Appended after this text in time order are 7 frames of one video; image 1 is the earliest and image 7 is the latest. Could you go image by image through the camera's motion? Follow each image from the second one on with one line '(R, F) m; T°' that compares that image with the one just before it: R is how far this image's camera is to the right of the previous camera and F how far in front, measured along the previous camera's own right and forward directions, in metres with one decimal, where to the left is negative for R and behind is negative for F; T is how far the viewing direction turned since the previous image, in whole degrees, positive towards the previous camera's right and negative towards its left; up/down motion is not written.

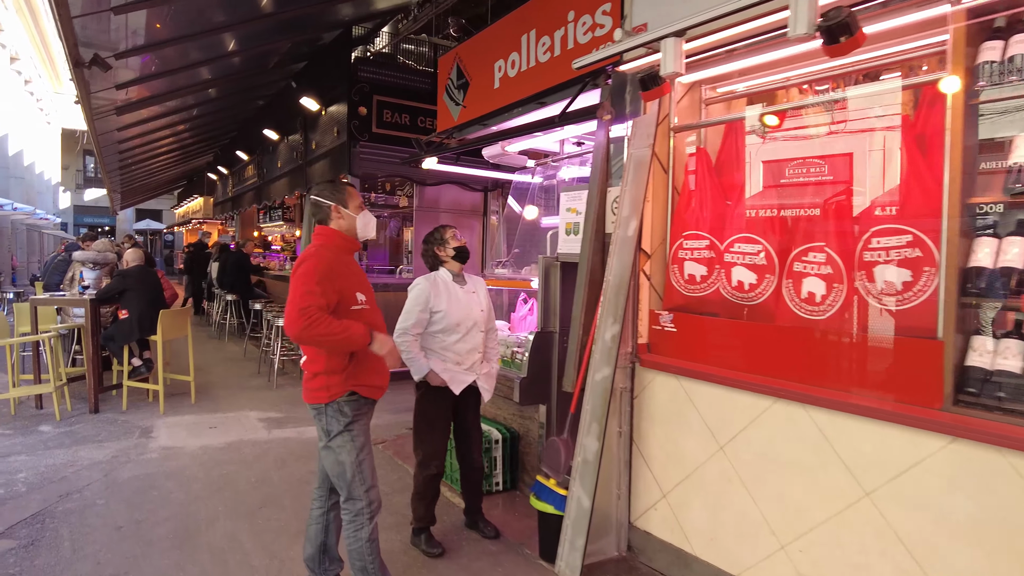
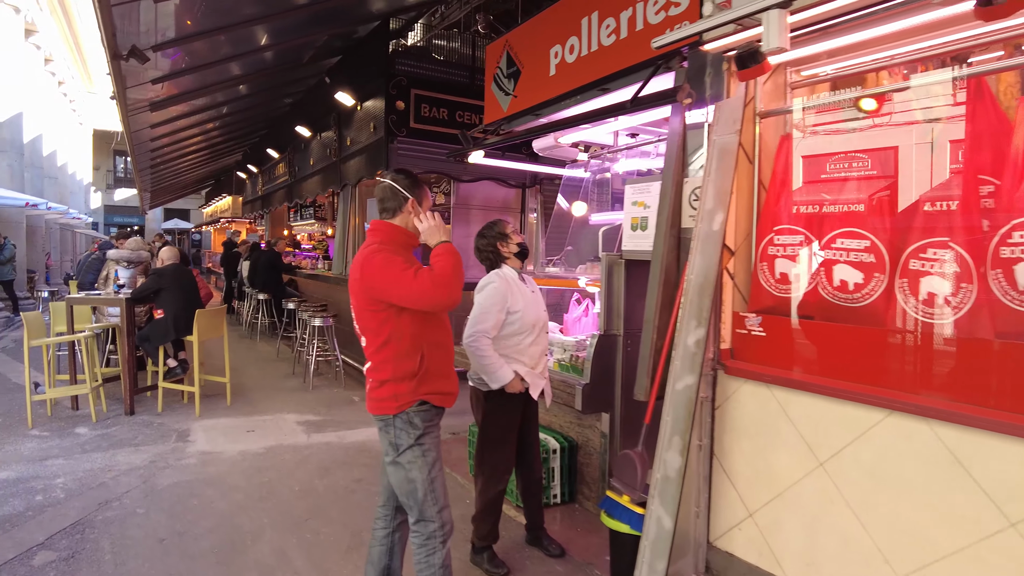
(-0.2, +0.2) m; -2°
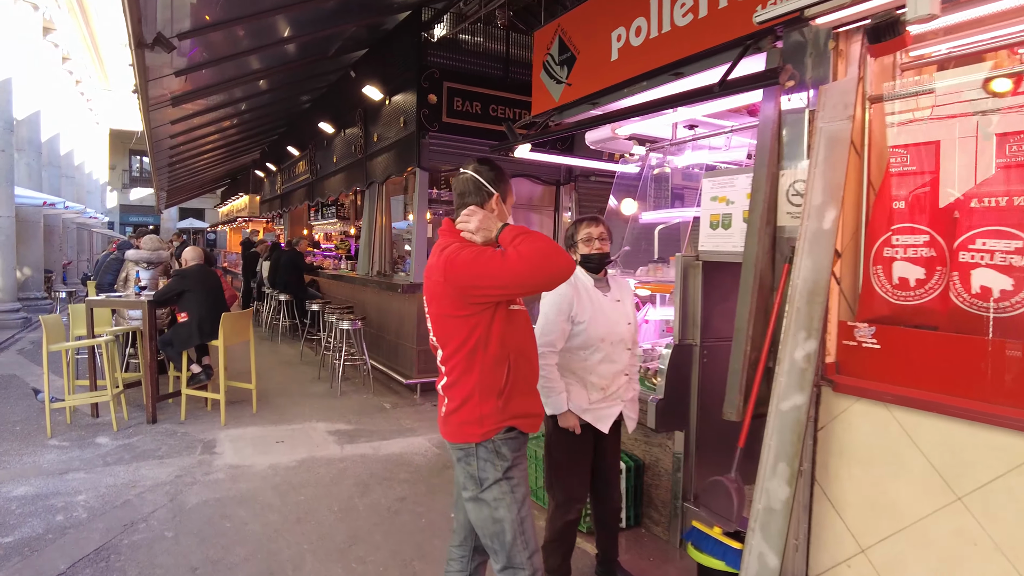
(-0.2, +0.3) m; -1°
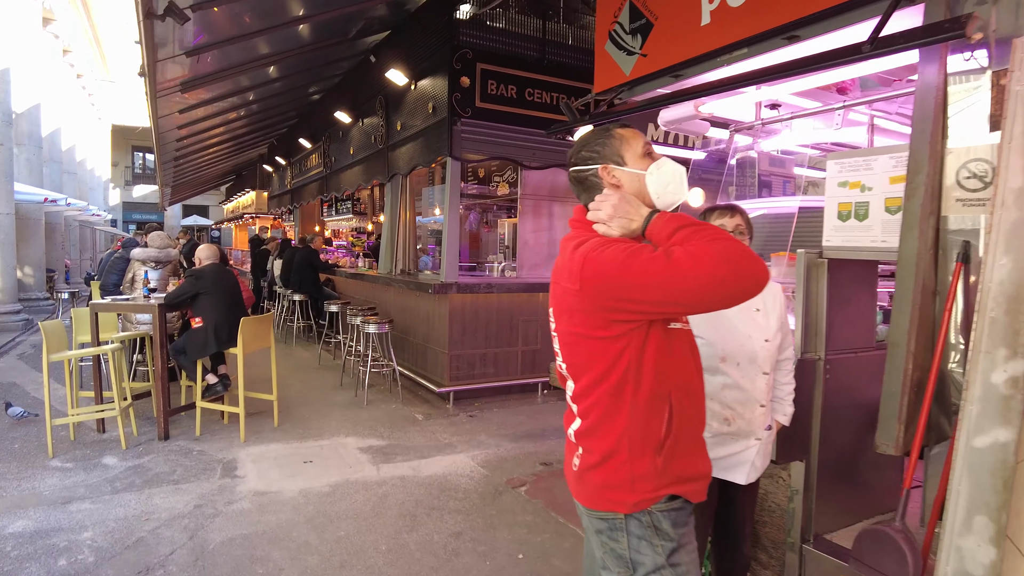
(-0.3, +0.5) m; 0°
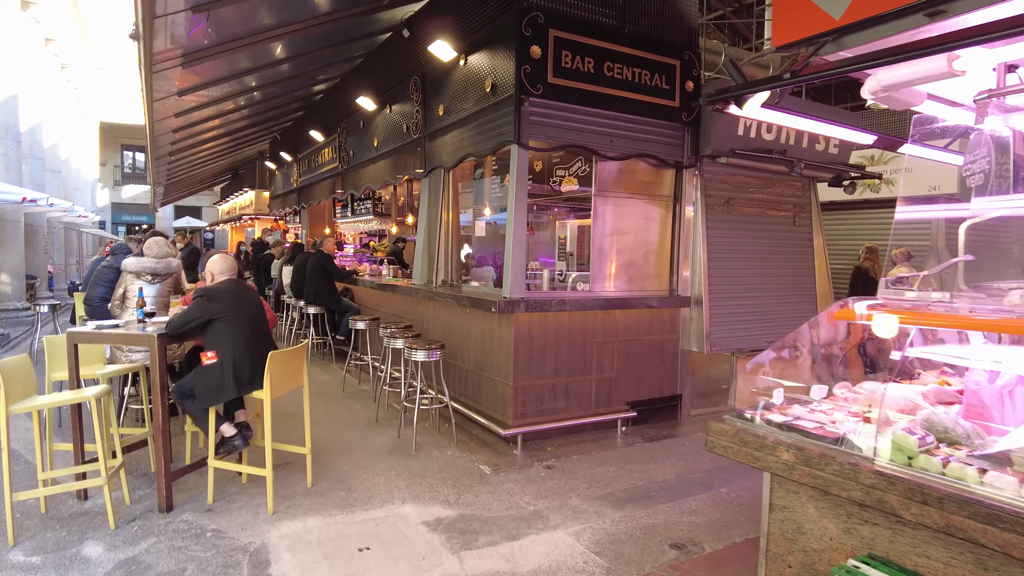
(-0.6, +1.0) m; +1°
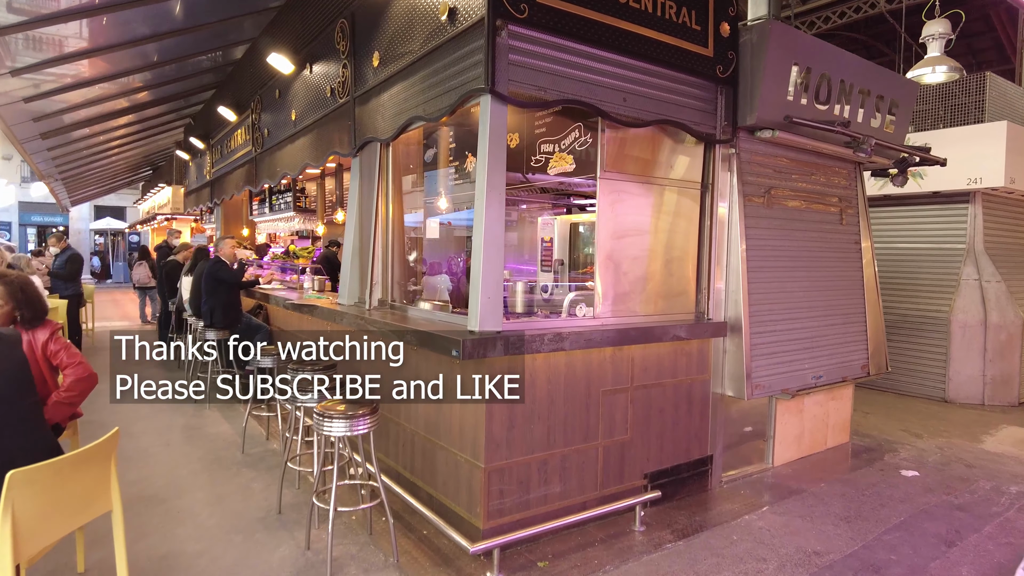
(-0.1, +1.5) m; +4°
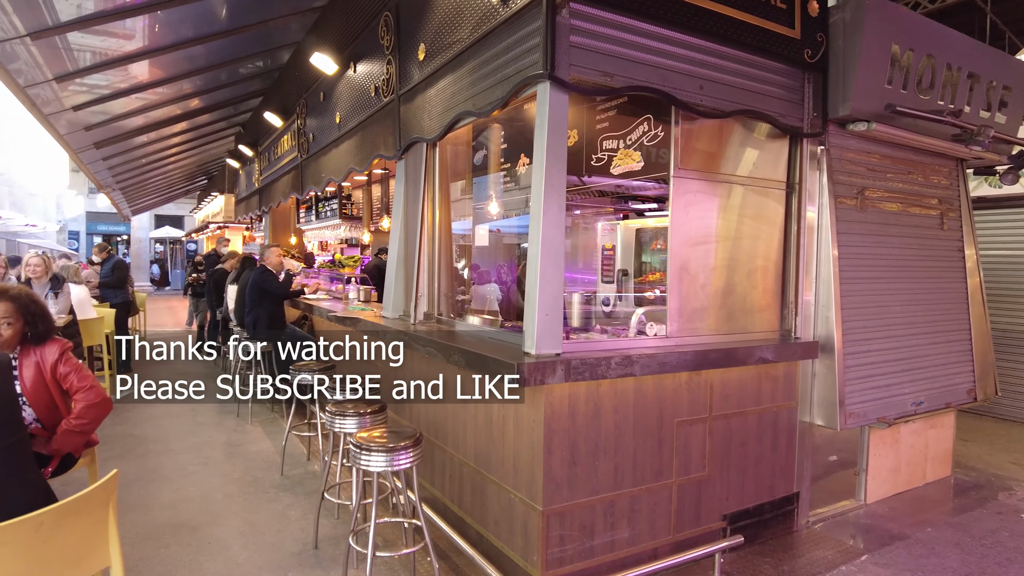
(-0.1, +0.4) m; -4°
